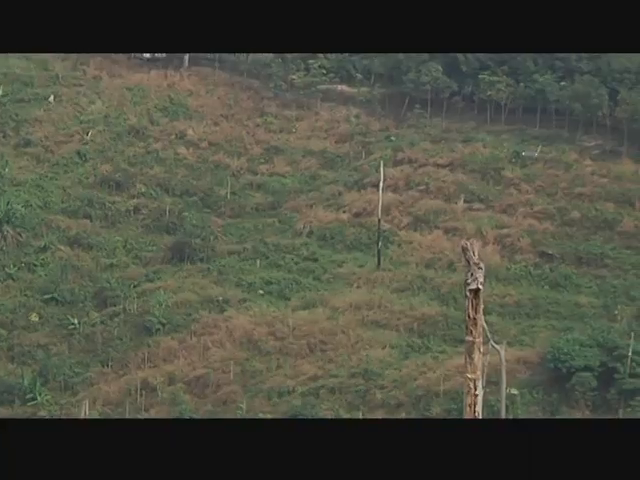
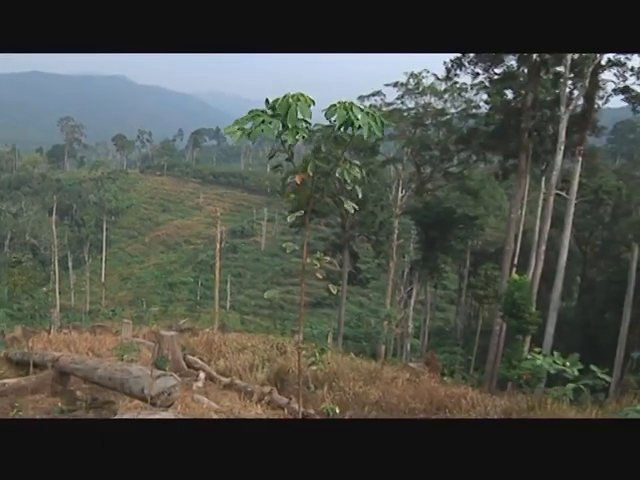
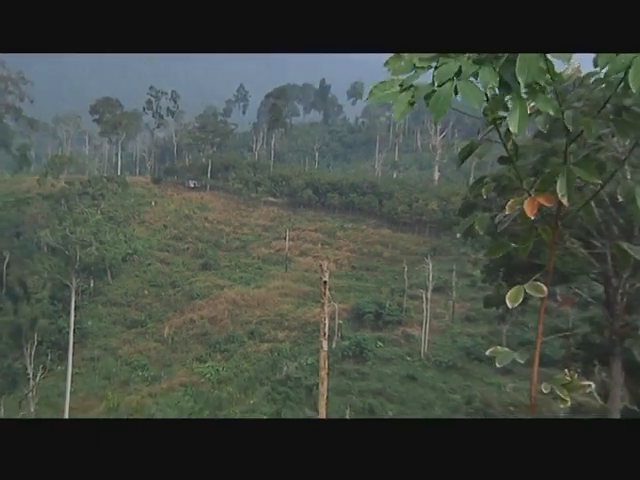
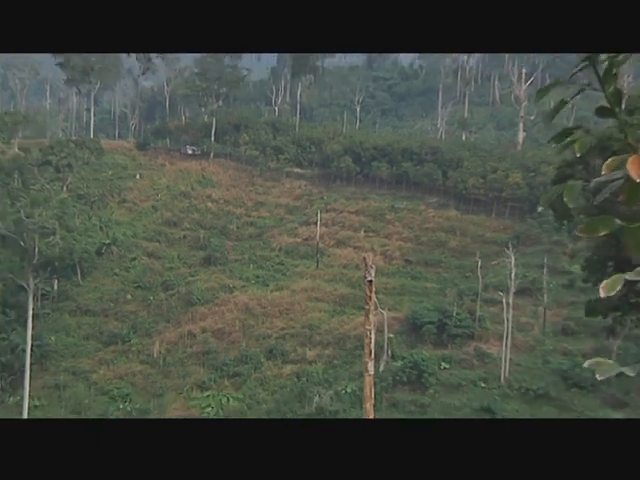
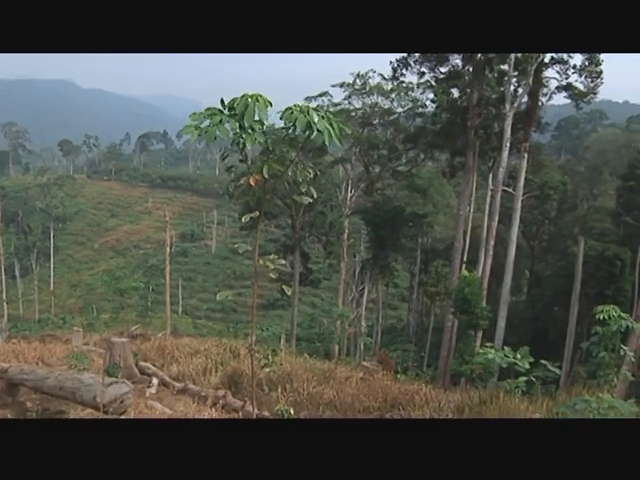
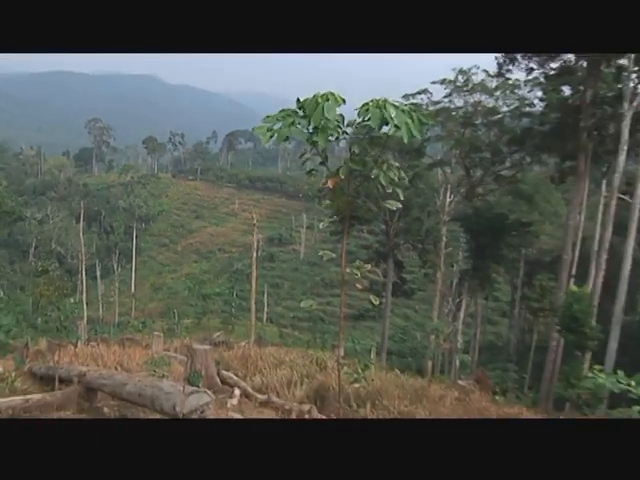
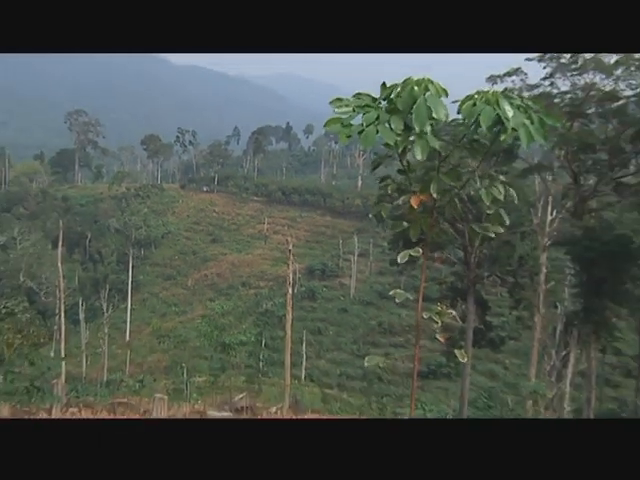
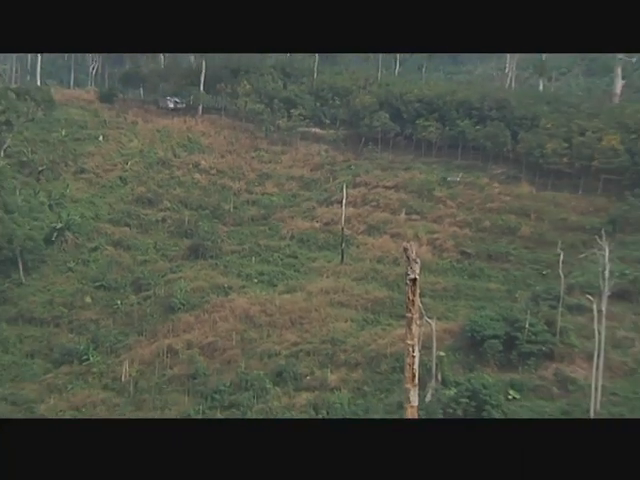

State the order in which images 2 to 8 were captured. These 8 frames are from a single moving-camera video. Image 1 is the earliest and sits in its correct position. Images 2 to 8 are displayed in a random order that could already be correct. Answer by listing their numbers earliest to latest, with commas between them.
8, 4, 3, 7, 6, 2, 5
